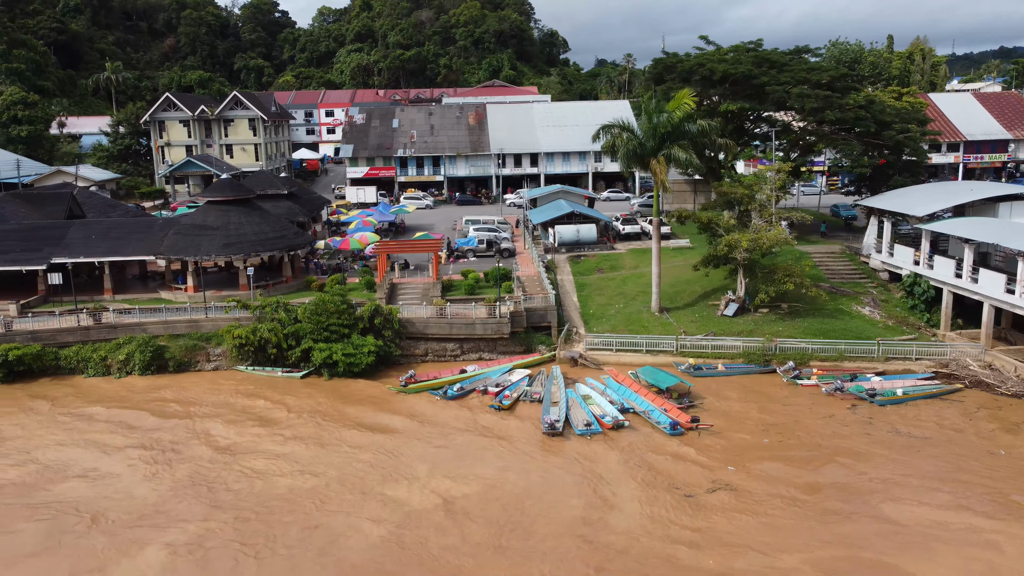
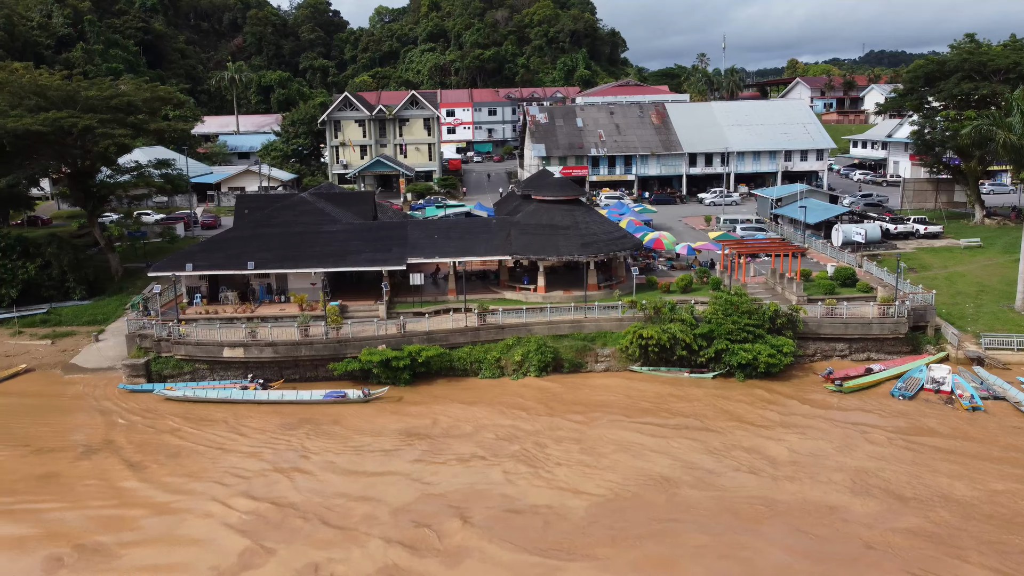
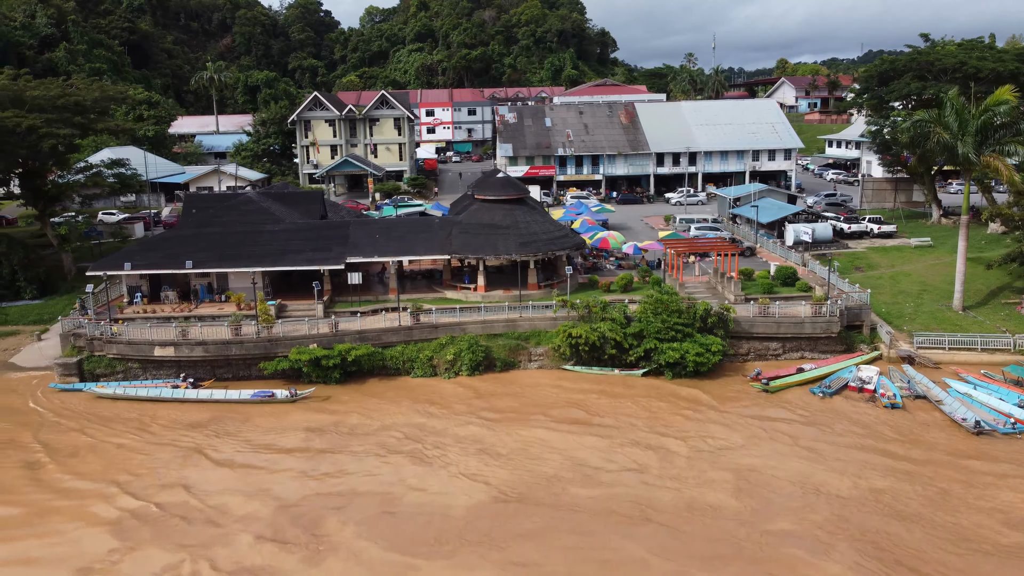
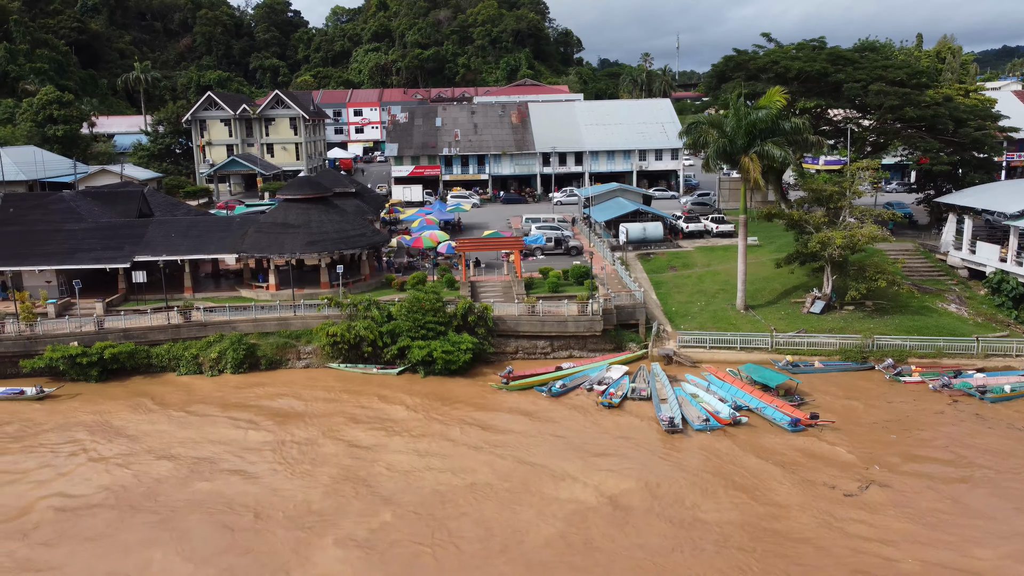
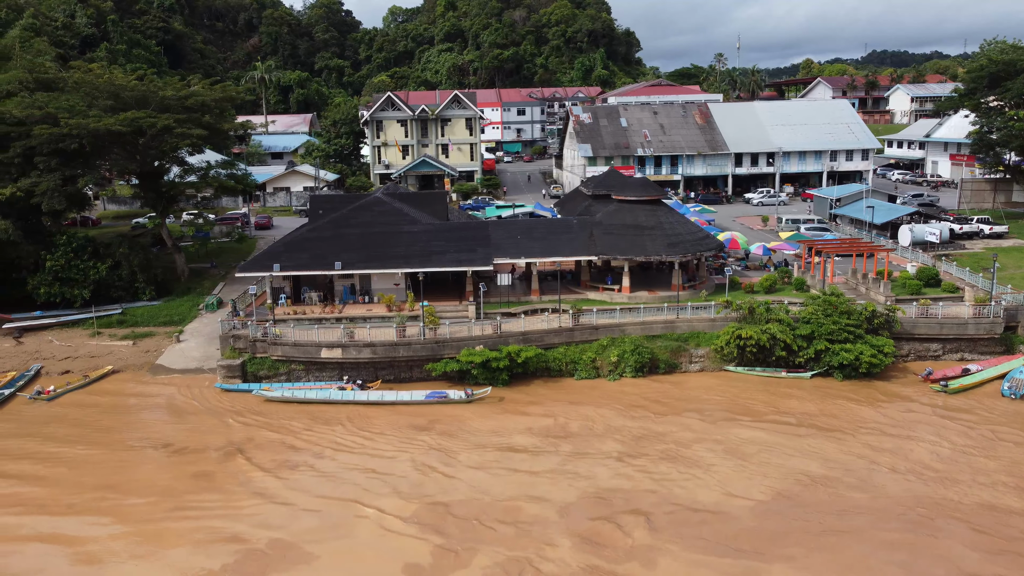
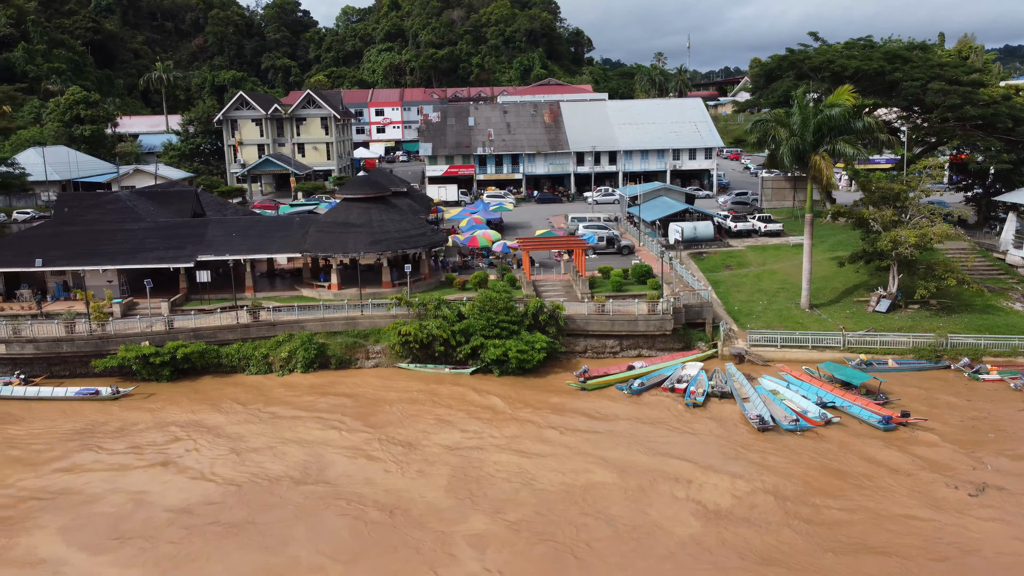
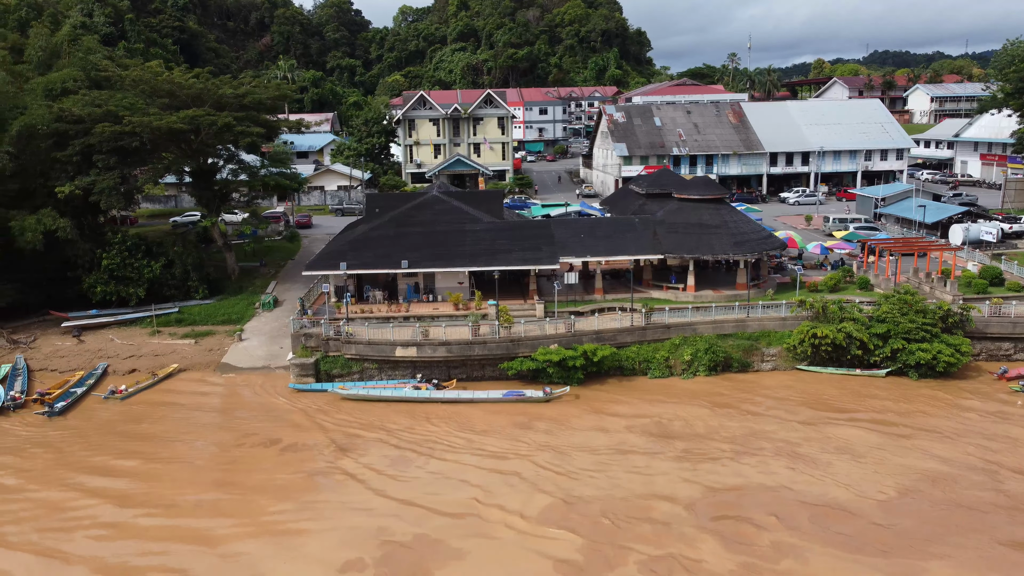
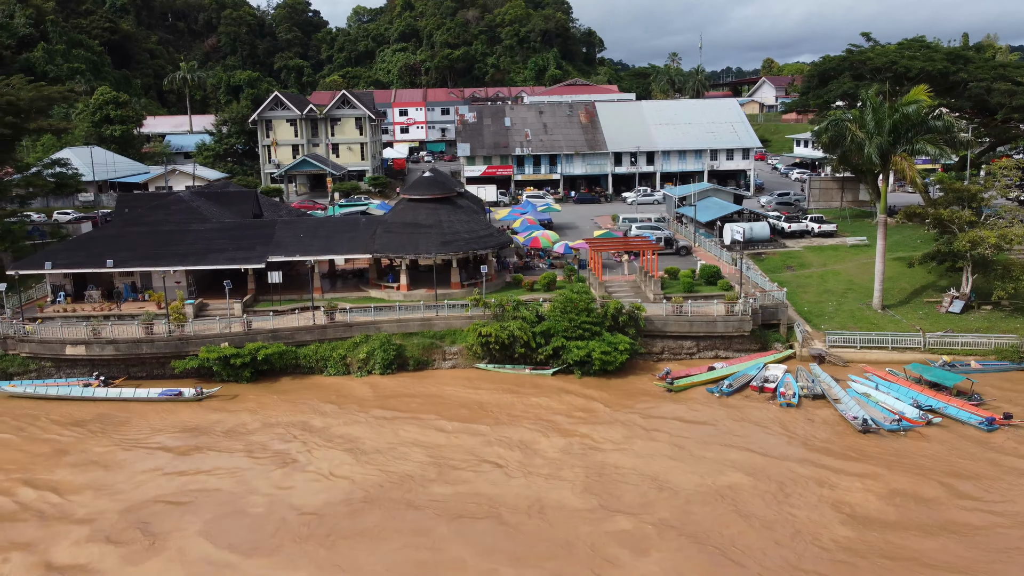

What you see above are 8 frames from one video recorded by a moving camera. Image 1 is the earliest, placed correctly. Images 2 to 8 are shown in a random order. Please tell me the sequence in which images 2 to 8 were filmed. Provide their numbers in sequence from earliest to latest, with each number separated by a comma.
4, 6, 8, 3, 2, 5, 7
